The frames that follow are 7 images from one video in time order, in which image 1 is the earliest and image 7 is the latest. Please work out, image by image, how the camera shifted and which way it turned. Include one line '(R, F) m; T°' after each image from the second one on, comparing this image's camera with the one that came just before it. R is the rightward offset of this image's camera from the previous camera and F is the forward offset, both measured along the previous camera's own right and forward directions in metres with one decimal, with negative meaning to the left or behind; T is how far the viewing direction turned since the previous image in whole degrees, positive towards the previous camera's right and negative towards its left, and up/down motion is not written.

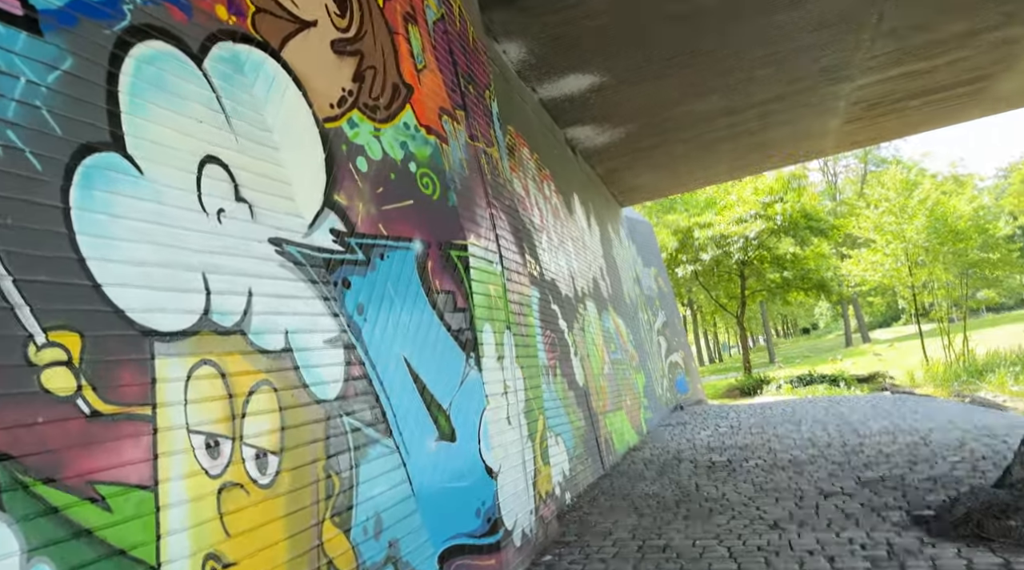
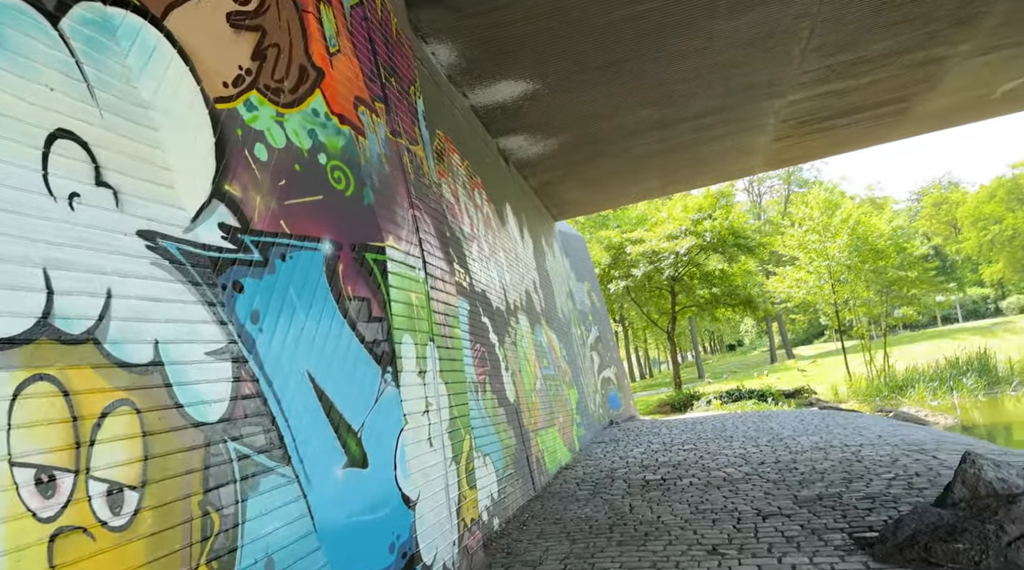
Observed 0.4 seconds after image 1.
(0.0, +0.3) m; +4°
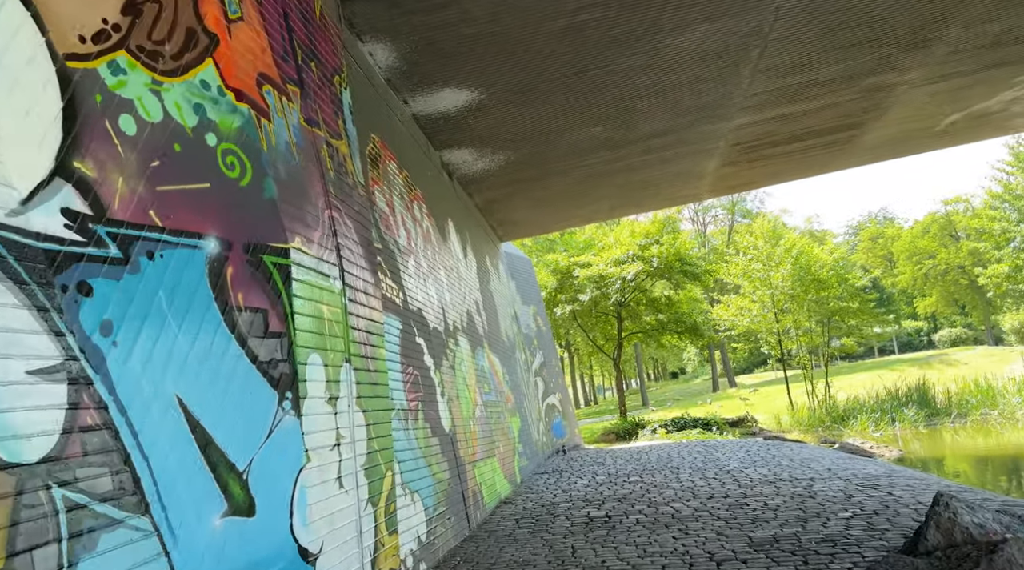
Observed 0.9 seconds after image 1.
(+0.1, +0.5) m; +4°
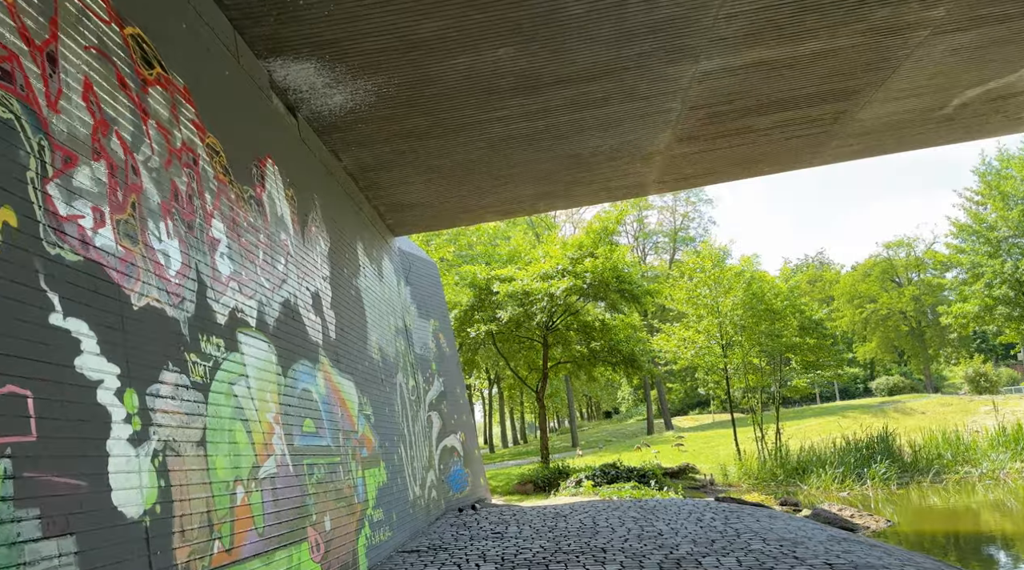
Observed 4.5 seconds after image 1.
(+0.6, +3.2) m; +4°
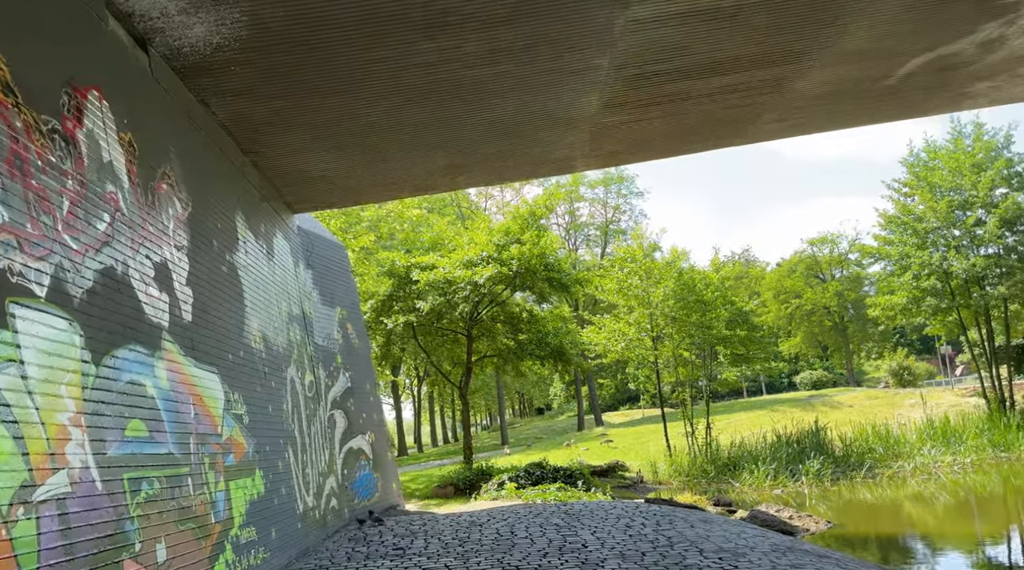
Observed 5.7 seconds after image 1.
(+0.2, +1.1) m; +5°
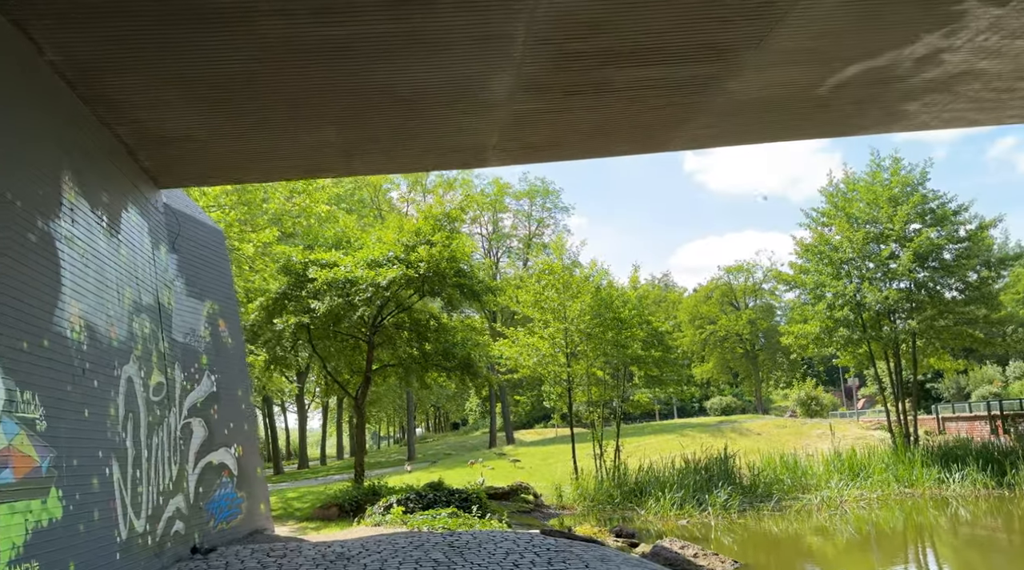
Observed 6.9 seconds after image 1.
(+0.3, +1.0) m; +5°
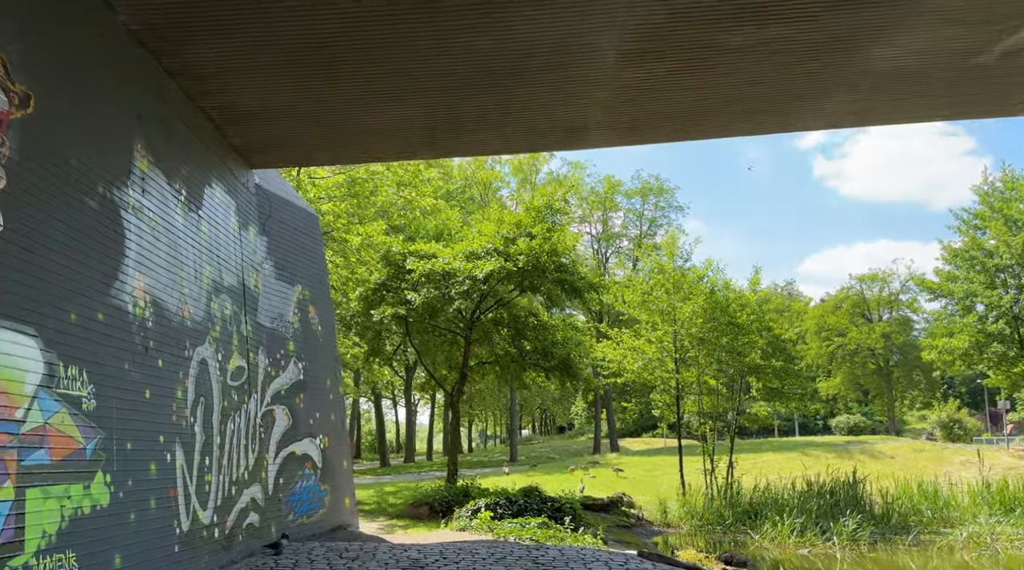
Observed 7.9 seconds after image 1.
(+0.1, +0.7) m; -8°
